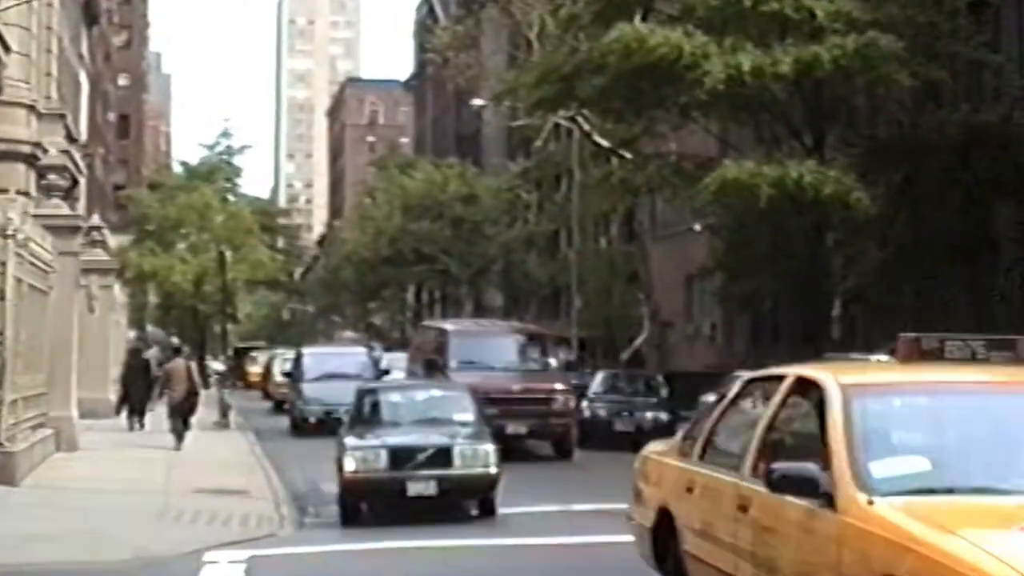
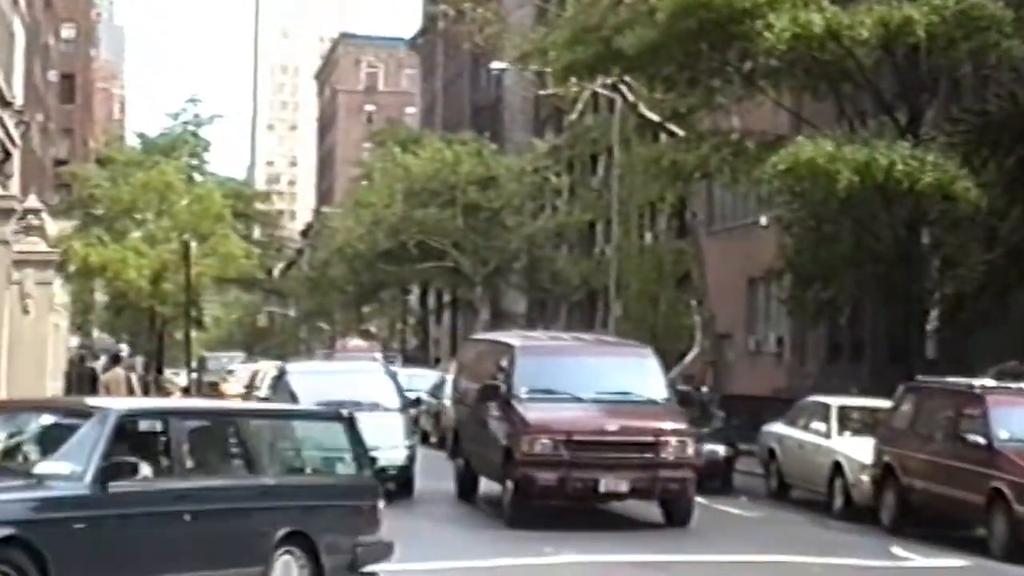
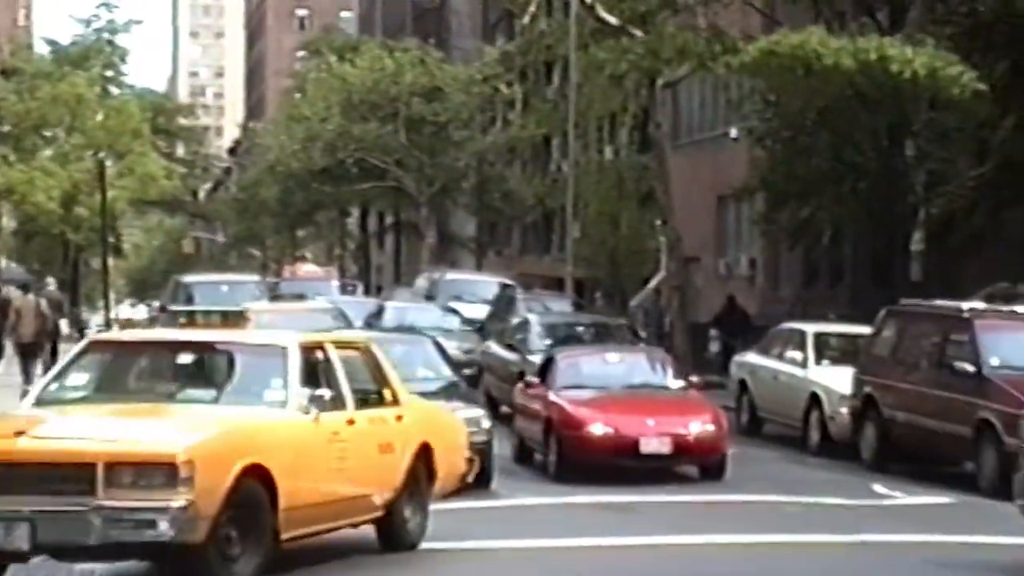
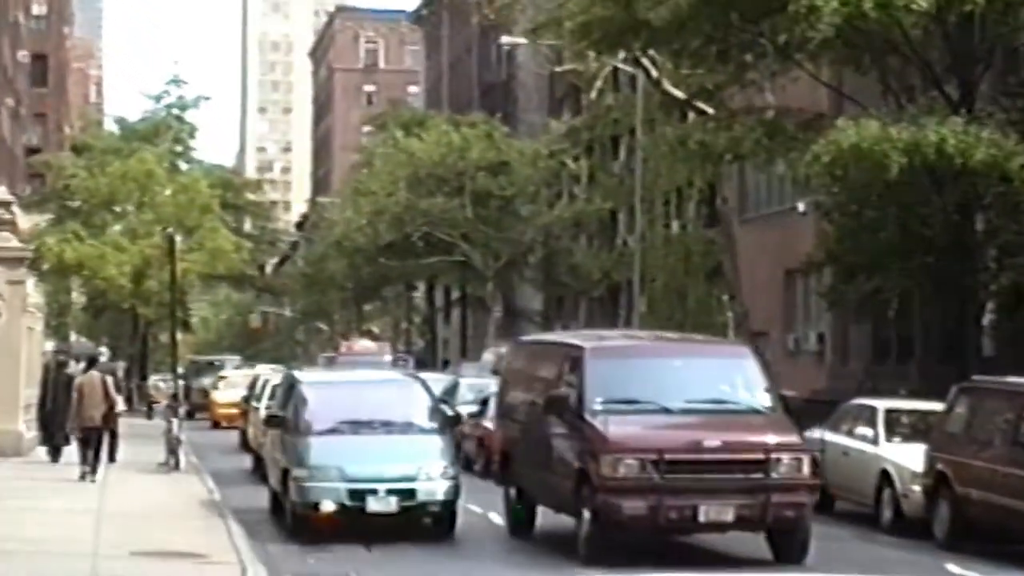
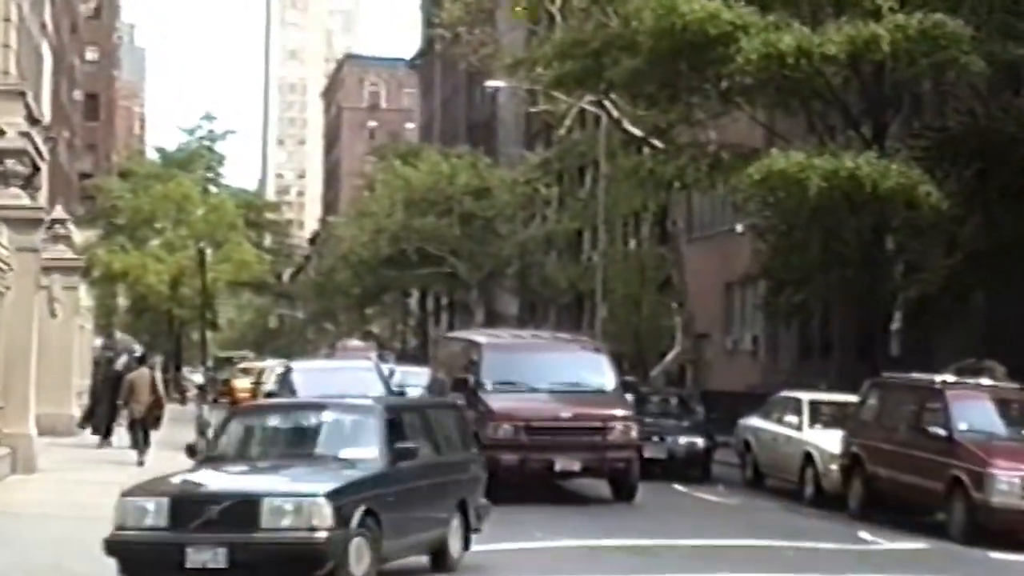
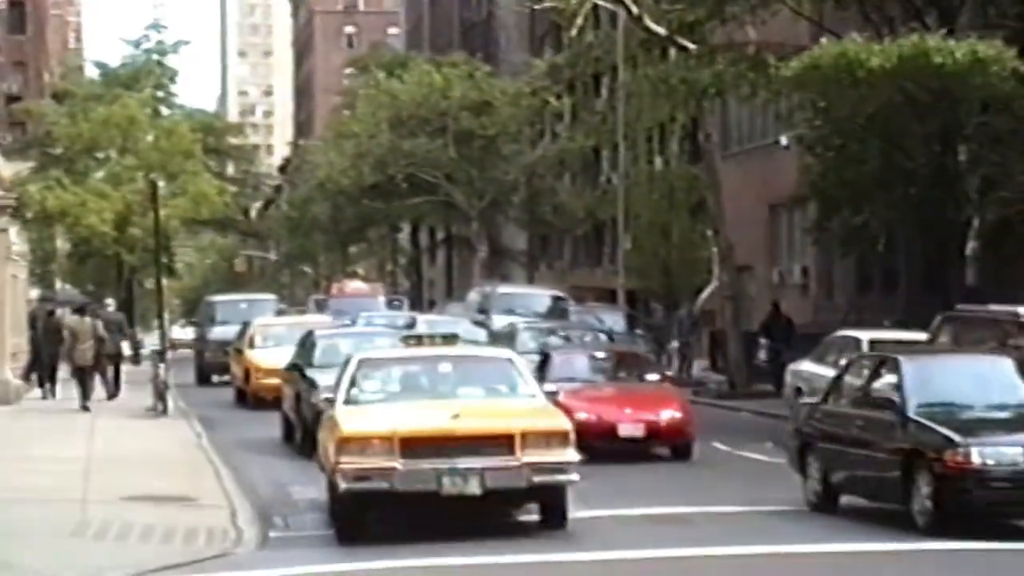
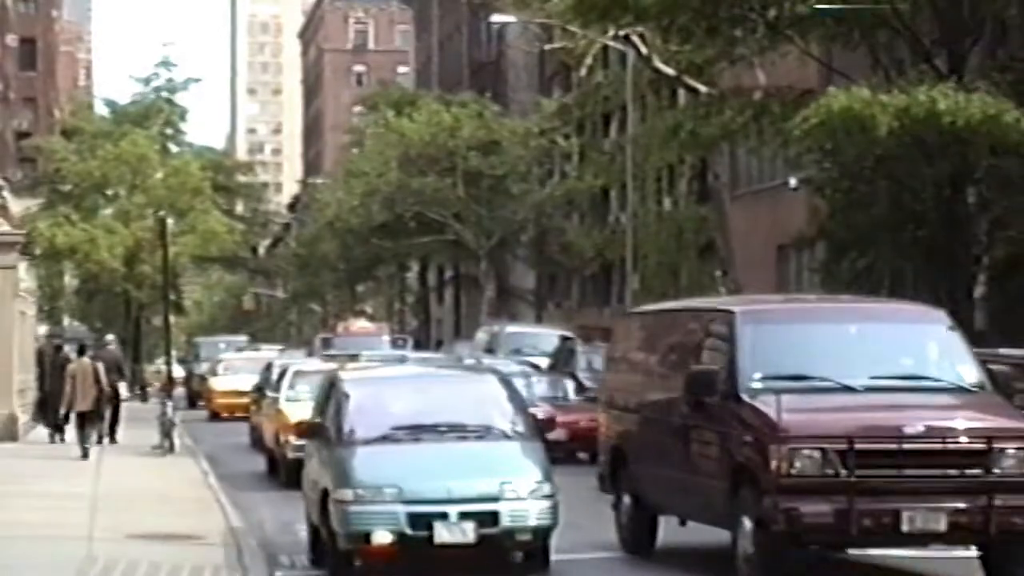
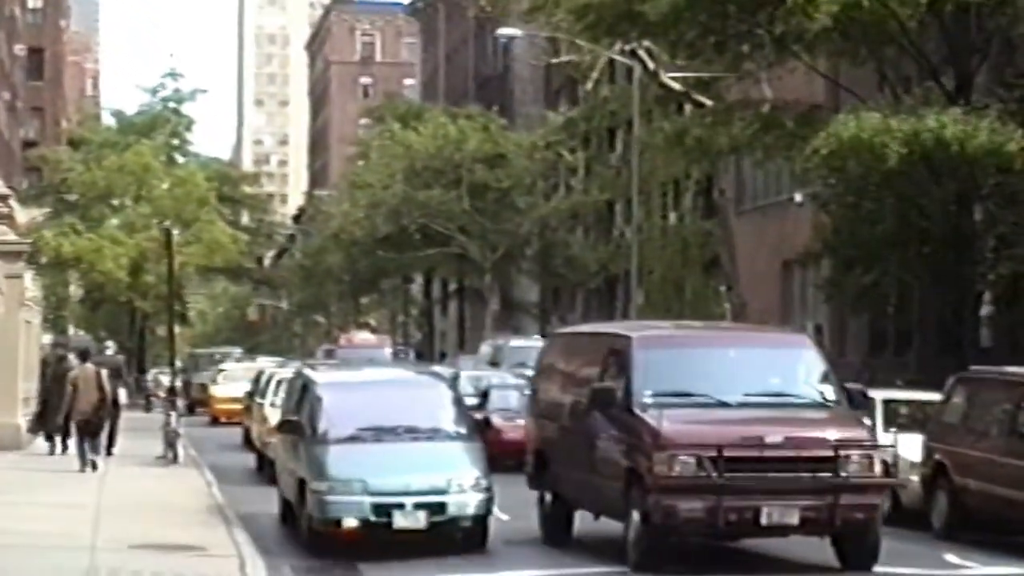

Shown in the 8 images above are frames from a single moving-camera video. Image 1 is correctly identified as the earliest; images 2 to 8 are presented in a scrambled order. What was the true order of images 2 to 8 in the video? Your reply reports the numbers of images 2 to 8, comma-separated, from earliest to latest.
5, 2, 4, 8, 7, 6, 3
